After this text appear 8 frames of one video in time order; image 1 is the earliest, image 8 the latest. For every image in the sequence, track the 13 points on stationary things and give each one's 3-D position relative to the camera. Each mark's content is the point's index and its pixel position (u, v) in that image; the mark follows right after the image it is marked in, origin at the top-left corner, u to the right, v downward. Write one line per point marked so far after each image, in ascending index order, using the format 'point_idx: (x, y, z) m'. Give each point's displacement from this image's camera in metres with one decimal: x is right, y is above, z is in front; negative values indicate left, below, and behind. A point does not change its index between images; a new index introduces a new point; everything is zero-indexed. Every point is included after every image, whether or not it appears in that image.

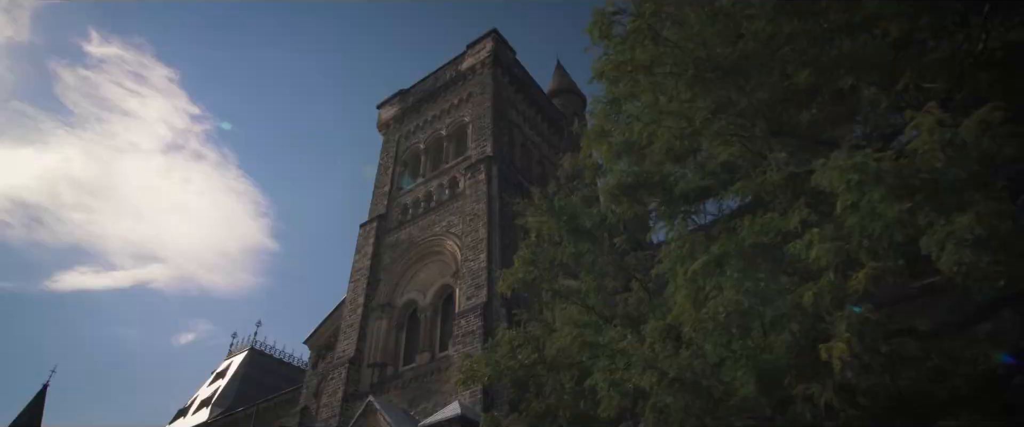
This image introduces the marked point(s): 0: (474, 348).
0: (-1.3, -4.7, +19.9) m
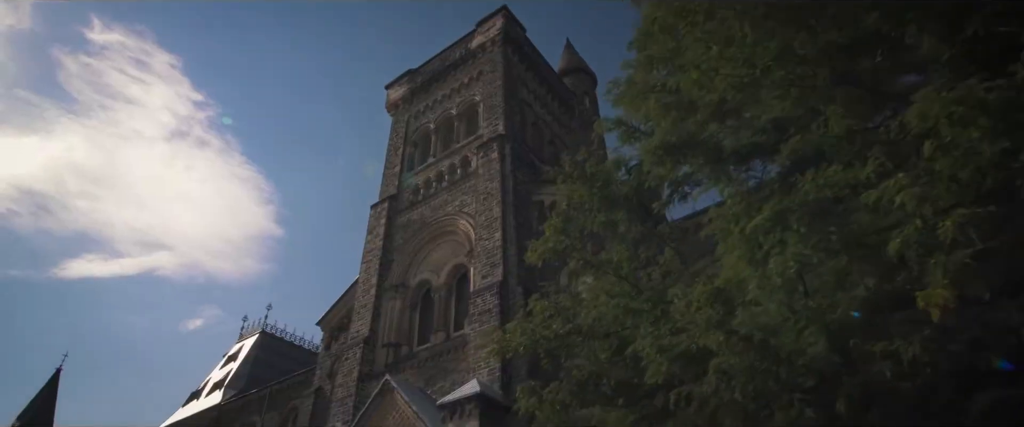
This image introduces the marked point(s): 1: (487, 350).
0: (-0.7, -4.0, +19.7) m
1: (-0.9, -4.7, +19.3) m
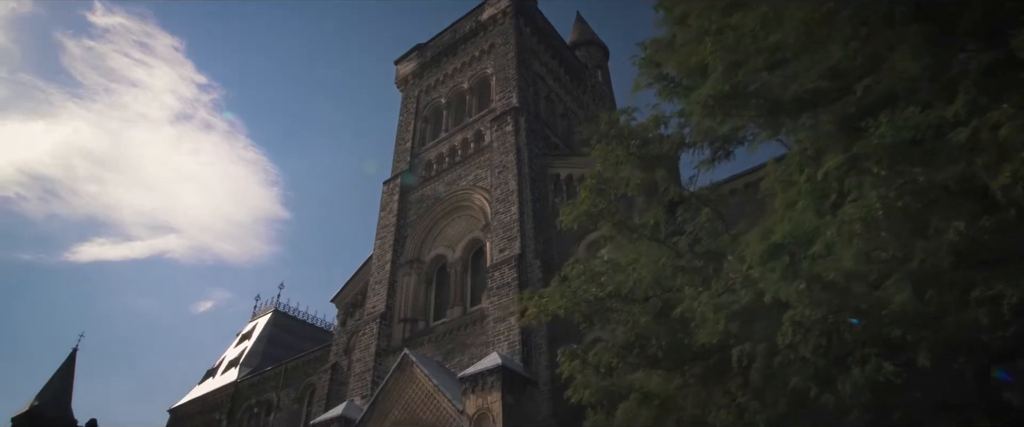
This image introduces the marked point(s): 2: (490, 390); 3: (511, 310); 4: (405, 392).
0: (0.0, -3.0, +19.5) m
1: (-0.2, -3.7, +19.2) m
2: (-0.6, -5.2, +16.6) m
3: (0.0, -3.3, +19.3) m
4: (-3.6, -6.1, +19.2) m
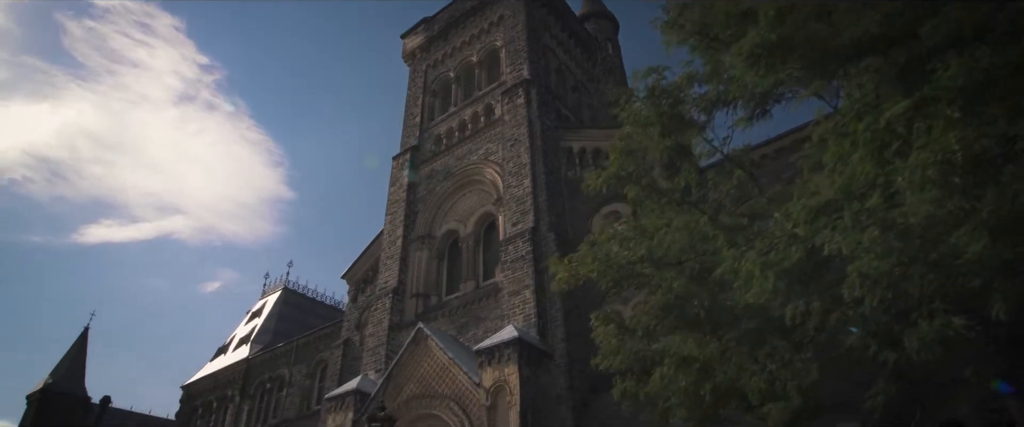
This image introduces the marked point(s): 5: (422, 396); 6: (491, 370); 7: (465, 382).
0: (+0.5, -2.1, +19.3) m
1: (+0.3, -2.8, +19.0) m
2: (-0.1, -4.3, +16.5) m
3: (+0.5, -2.3, +19.1) m
4: (-3.1, -5.2, +19.1) m
5: (-2.9, -6.0, +18.5) m
6: (-0.6, -4.6, +16.8) m
7: (-1.4, -5.2, +17.4) m
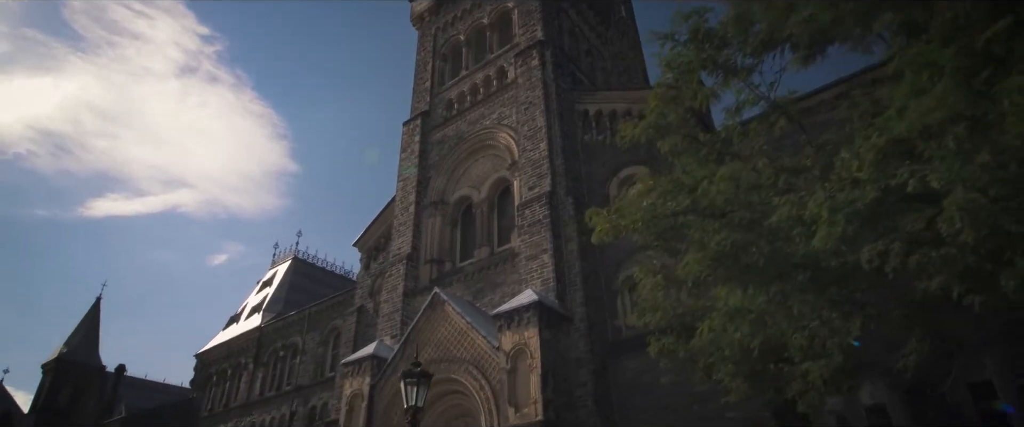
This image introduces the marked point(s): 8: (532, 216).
0: (+1.0, -0.8, +19.0) m
1: (+0.9, -1.6, +18.8) m
2: (+0.4, -3.2, +16.4) m
3: (+1.1, -1.1, +18.8) m
4: (-2.5, -3.9, +19.0) m
5: (-2.3, -4.8, +18.4) m
6: (0.0, -3.5, +16.6) m
7: (-0.9, -4.0, +17.3) m
8: (+0.7, -0.1, +19.8) m
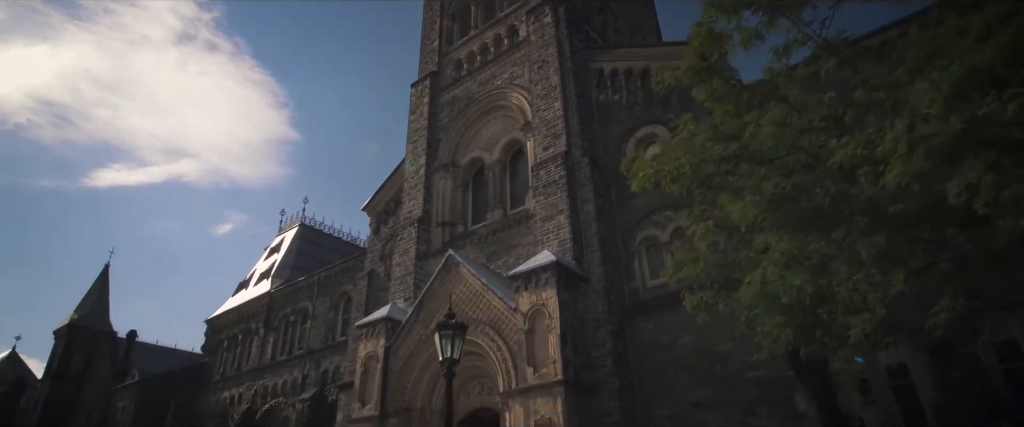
0: (+1.5, +0.5, +18.7) m
1: (+1.4, -0.3, +18.4) m
2: (+0.9, -2.1, +16.1) m
3: (+1.6, +0.2, +18.5) m
4: (-2.0, -2.6, +18.8) m
5: (-1.8, -3.5, +18.3) m
6: (+0.5, -2.4, +16.4) m
7: (-0.4, -2.8, +17.1) m
8: (+1.2, +1.2, +19.4) m
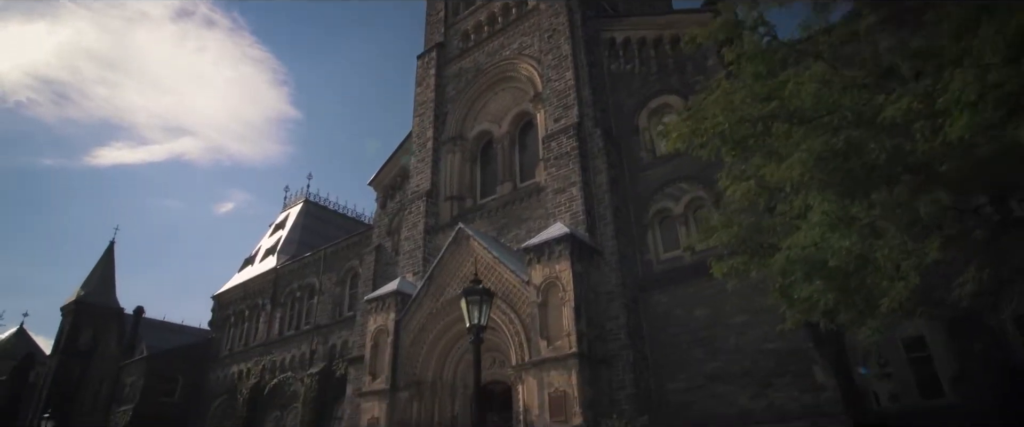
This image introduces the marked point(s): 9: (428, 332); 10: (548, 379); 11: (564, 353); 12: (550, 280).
0: (+1.9, +1.4, +18.3) m
1: (+1.8, +0.6, +18.1) m
2: (+1.3, -1.3, +15.9) m
3: (+1.9, +1.1, +18.1) m
4: (-1.6, -1.7, +18.6) m
5: (-1.5, -2.6, +18.1) m
6: (+0.8, -1.5, +16.2) m
7: (0.0, -2.0, +16.9) m
8: (+1.6, +2.2, +19.1) m
9: (-2.8, -3.9, +18.6) m
10: (+0.9, -4.3, +14.7) m
11: (+1.4, -3.6, +14.7) m
12: (+1.1, -1.9, +15.8) m
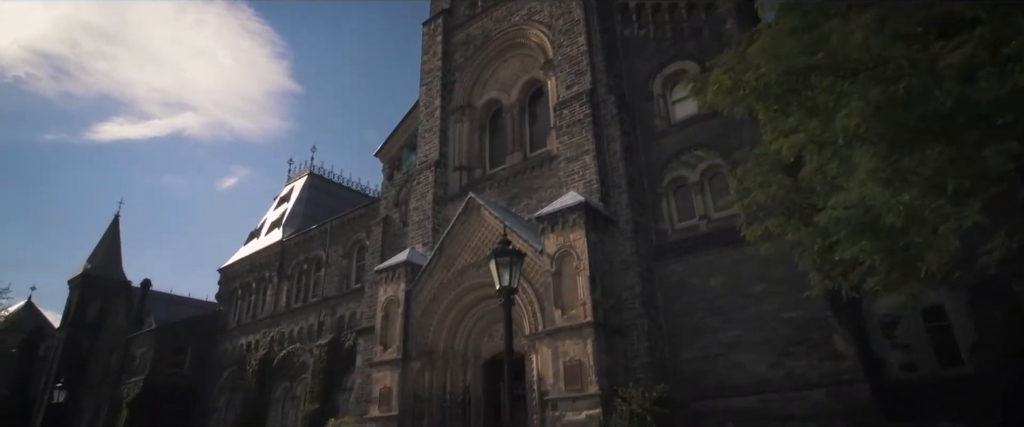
0: (+2.3, +2.4, +17.9) m
1: (+2.1, +1.6, +17.8) m
2: (+1.7, -0.4, +15.6) m
3: (+2.3, +2.1, +17.8) m
4: (-1.2, -0.7, +18.4) m
5: (-1.1, -1.7, +17.9) m
6: (+1.2, -0.6, +15.9) m
7: (+0.4, -1.1, +16.7) m
8: (+2.0, +3.2, +18.6) m
9: (-2.4, -2.9, +18.4) m
10: (+1.3, -3.5, +14.6) m
11: (+1.7, -2.8, +14.5) m
12: (+1.4, -1.0, +15.6) m
